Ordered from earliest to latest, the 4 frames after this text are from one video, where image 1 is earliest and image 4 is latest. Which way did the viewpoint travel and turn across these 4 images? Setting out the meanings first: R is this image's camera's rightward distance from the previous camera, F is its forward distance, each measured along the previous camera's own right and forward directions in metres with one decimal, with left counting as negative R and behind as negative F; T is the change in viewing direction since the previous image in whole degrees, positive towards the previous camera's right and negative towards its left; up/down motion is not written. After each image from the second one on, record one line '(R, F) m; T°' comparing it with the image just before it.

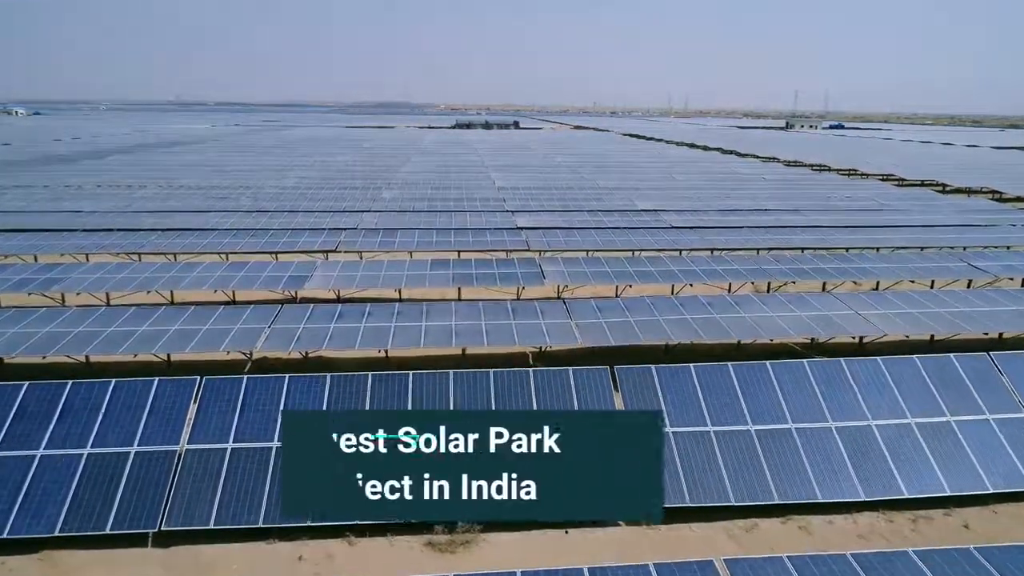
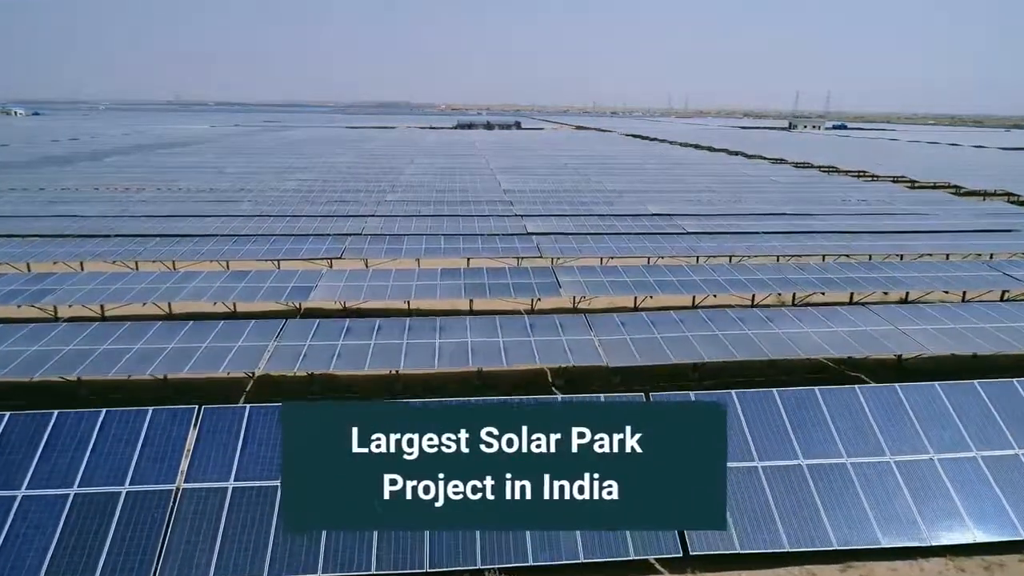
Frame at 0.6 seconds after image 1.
(-0.4, +0.7) m; 0°
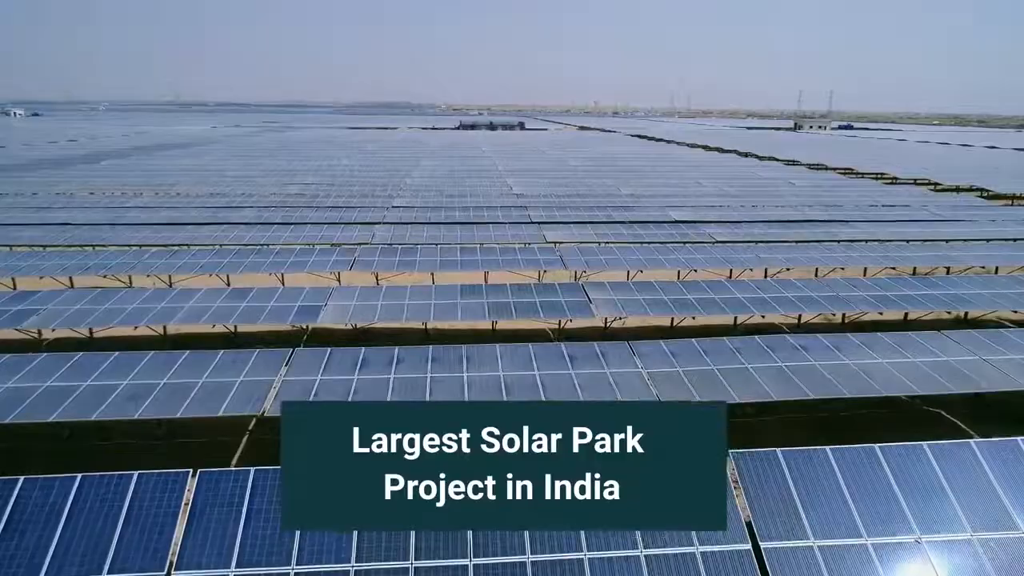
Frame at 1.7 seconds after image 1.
(-0.6, +1.2) m; 0°
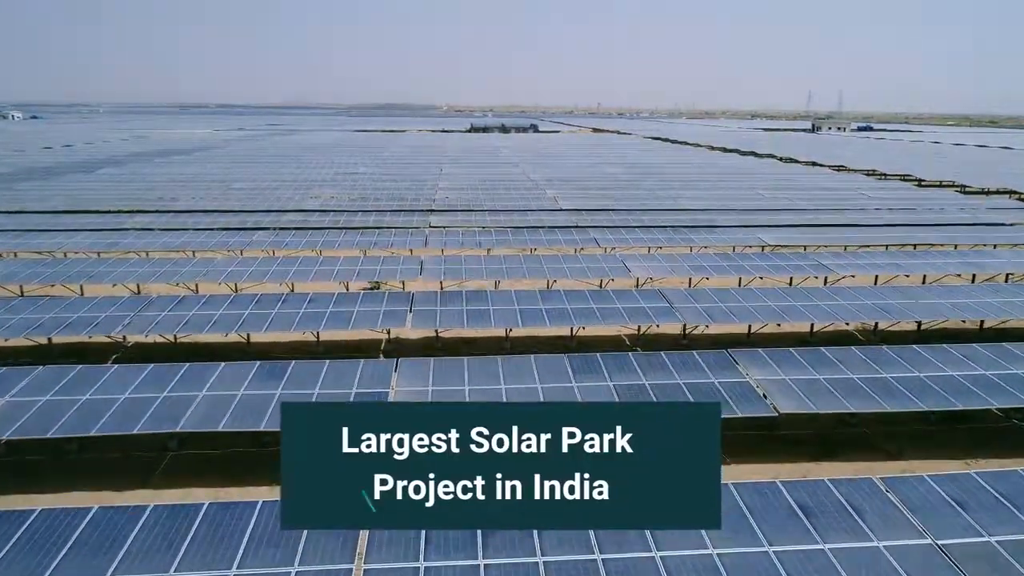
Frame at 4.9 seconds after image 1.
(-2.2, +3.5) m; 0°
